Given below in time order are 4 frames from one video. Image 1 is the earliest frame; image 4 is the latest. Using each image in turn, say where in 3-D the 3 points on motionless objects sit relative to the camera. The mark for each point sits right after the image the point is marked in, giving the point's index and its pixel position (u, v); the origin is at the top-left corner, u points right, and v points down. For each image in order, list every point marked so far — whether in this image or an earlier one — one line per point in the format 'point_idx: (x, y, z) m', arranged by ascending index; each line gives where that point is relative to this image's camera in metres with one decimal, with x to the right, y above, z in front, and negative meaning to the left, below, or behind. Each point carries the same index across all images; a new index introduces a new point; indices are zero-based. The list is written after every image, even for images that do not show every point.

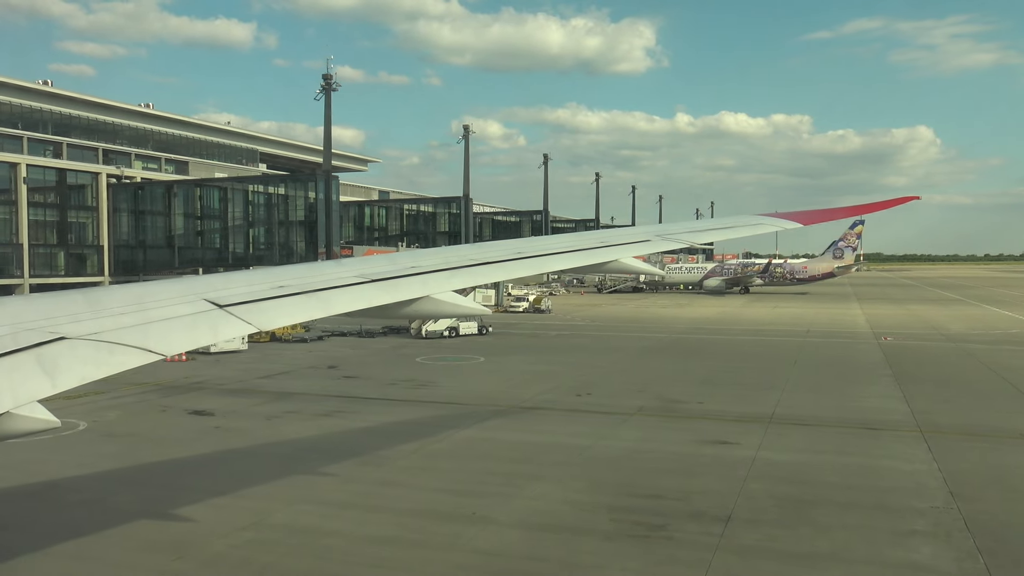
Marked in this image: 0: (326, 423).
0: (-4.6, -3.4, +17.8) m
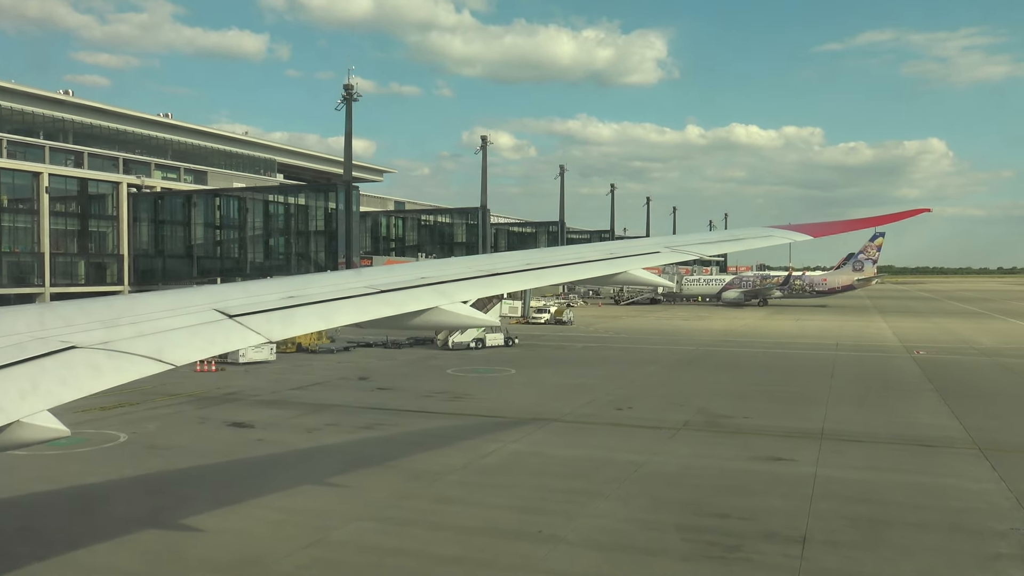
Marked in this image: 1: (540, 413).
0: (-3.6, -3.6, +17.5) m
1: (+0.8, -3.4, +19.7) m
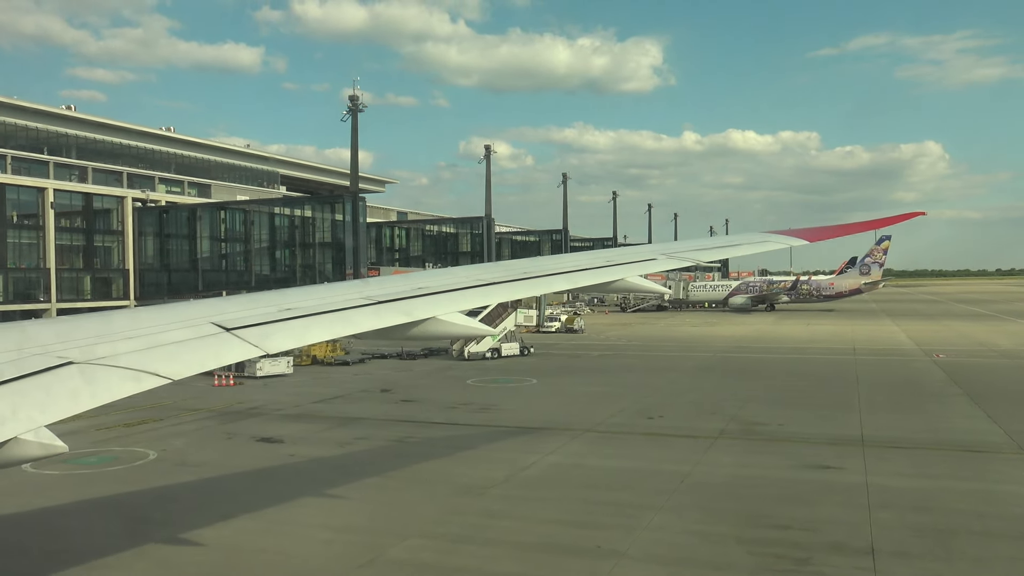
0: (-2.7, -3.9, +17.3) m
1: (+1.6, -3.7, +19.5) m
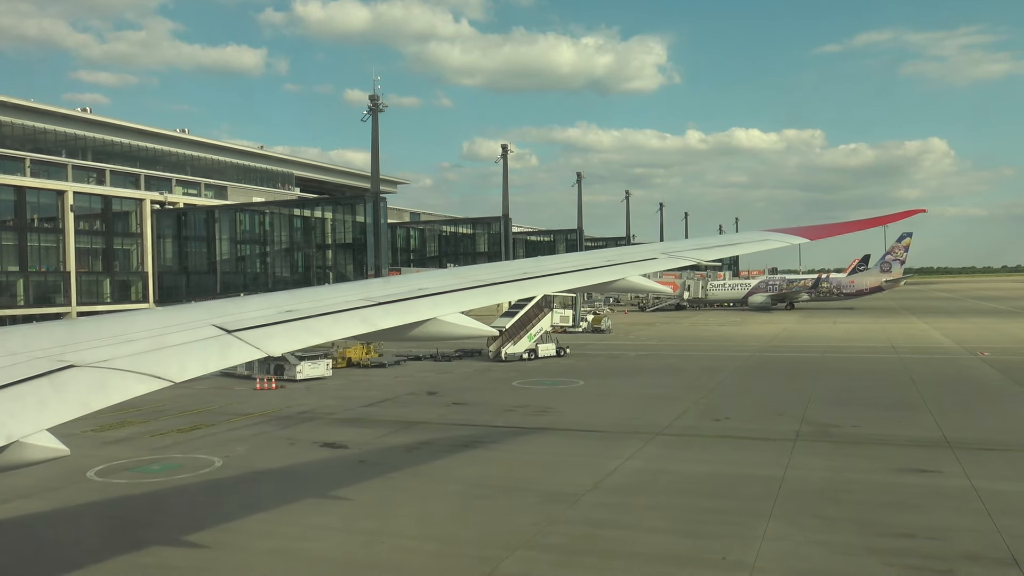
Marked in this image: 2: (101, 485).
0: (-1.0, -3.9, +16.8) m
1: (+3.3, -3.7, +19.0) m
2: (-8.7, -4.2, +15.1) m
